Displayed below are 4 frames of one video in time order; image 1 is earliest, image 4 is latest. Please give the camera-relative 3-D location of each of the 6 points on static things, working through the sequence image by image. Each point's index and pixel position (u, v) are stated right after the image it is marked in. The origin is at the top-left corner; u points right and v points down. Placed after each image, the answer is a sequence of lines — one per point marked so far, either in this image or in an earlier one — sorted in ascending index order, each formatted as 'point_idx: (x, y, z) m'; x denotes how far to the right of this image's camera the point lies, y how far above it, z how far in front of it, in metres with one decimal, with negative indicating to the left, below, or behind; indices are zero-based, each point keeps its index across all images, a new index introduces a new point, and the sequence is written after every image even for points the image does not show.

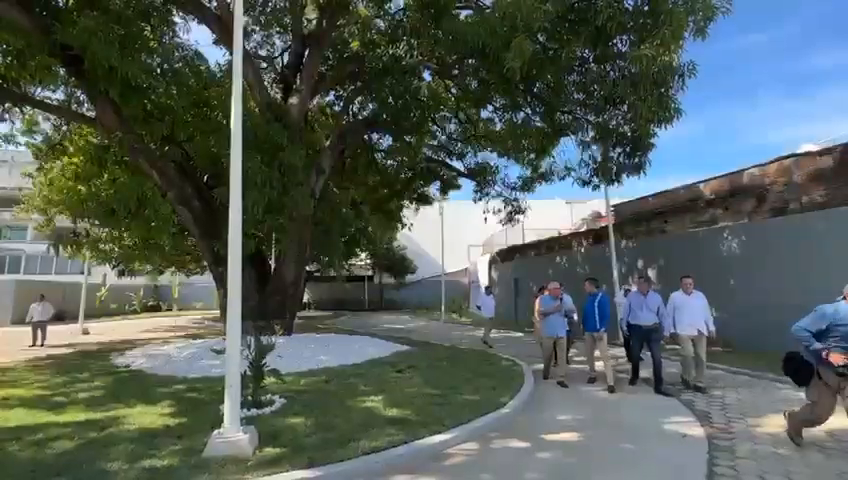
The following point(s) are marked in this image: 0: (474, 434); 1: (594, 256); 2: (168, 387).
0: (+0.5, -1.5, +4.9) m
1: (+5.6, -0.5, +19.3) m
2: (-3.1, -1.8, +7.5) m
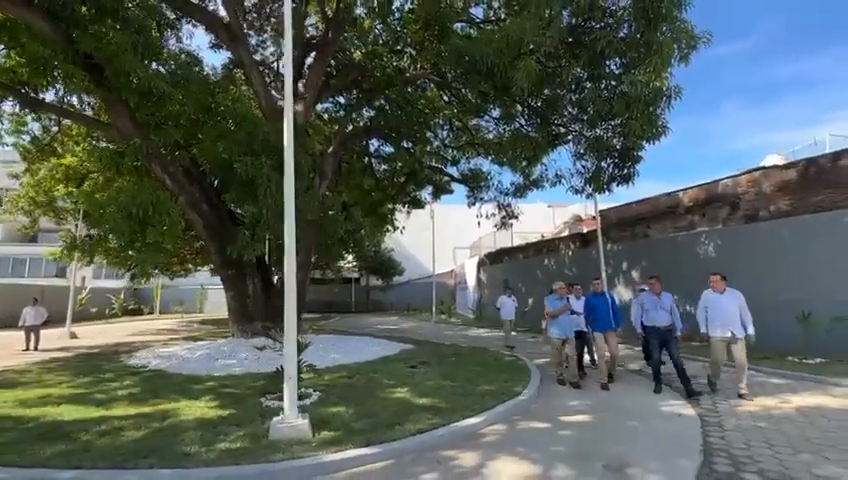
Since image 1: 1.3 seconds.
0: (+0.7, -1.6, +5.7) m
1: (+5.3, -0.6, +20.2) m
2: (-2.9, -1.9, +8.1) m
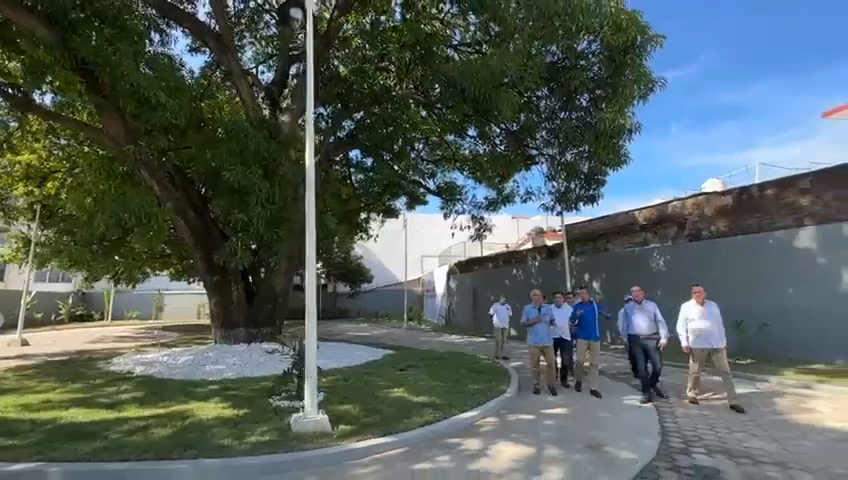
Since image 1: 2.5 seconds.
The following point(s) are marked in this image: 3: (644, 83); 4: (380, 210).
0: (+0.7, -1.8, +6.5) m
1: (+4.1, -1.0, +21.4) m
2: (-3.1, -2.1, +8.7) m
3: (+3.9, +2.9, +11.0) m
4: (-1.4, +1.0, +19.7) m
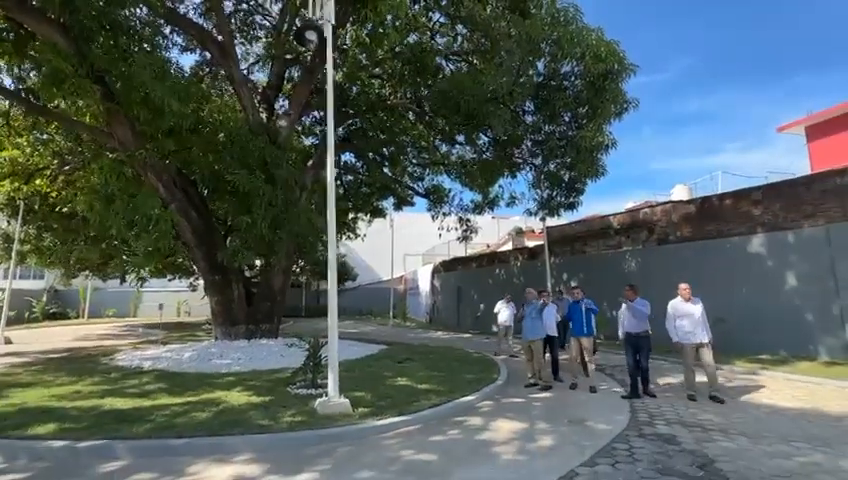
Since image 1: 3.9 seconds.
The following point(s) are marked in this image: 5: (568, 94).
0: (+0.7, -1.9, +7.6) m
1: (+3.5, -1.0, +22.6) m
2: (-3.2, -2.2, +9.5) m
3: (+3.8, +2.8, +12.2) m
4: (-1.9, +0.9, +20.6) m
5: (+2.9, +3.1, +12.6) m
